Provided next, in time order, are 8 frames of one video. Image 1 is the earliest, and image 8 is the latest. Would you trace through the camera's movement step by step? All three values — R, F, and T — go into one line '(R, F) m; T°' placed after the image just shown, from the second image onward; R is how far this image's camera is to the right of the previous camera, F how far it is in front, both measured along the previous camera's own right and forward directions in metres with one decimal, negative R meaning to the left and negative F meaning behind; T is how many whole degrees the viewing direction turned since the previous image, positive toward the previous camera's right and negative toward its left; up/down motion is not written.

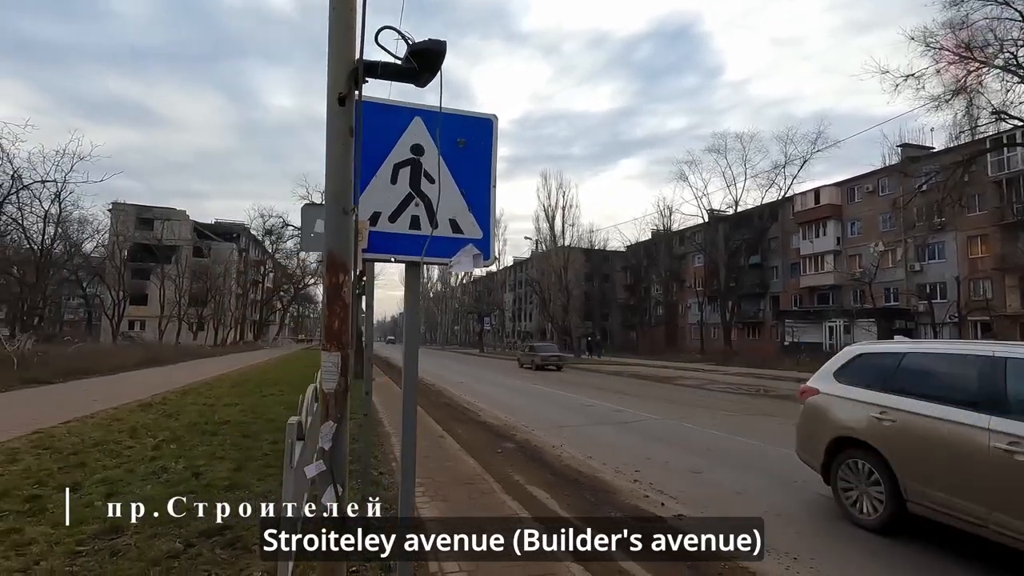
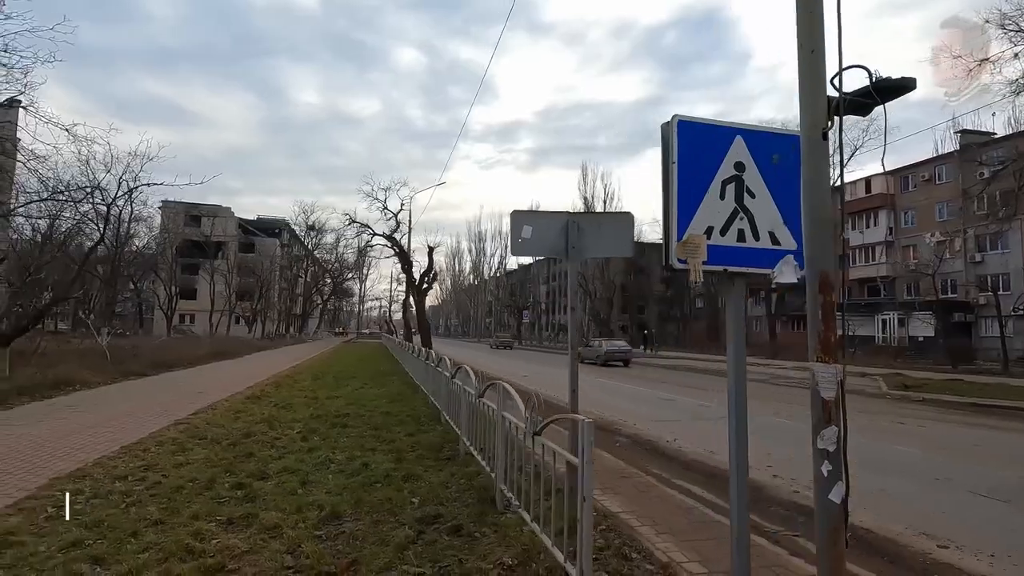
(-1.4, -0.2) m; -3°
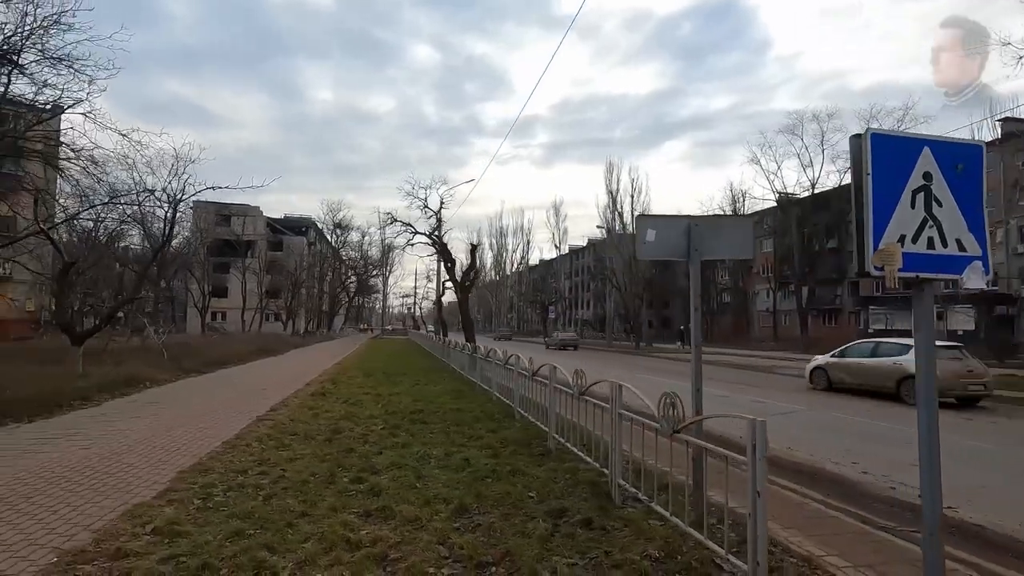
(-0.9, -0.2) m; -2°
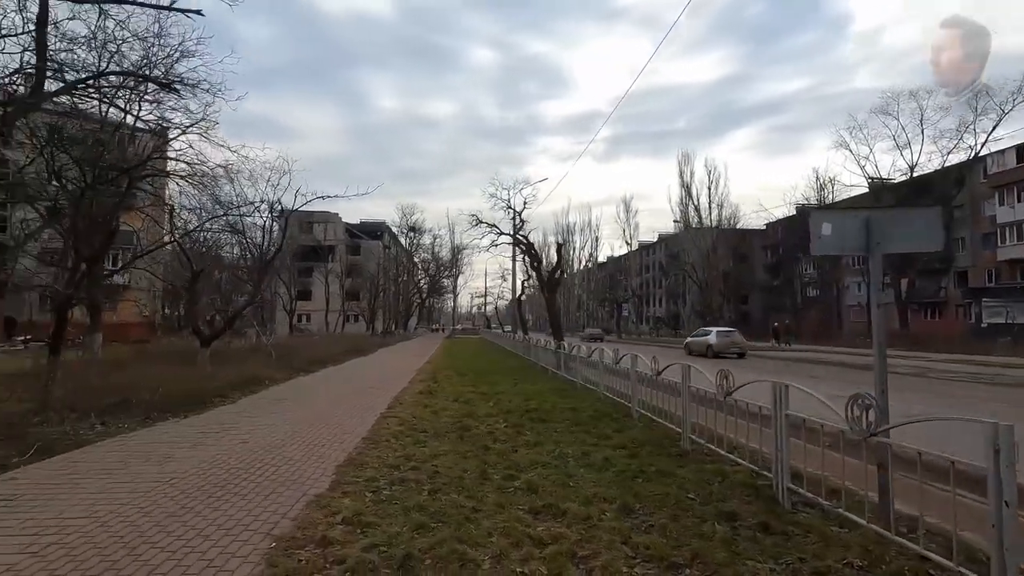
(-0.8, -0.1) m; -7°
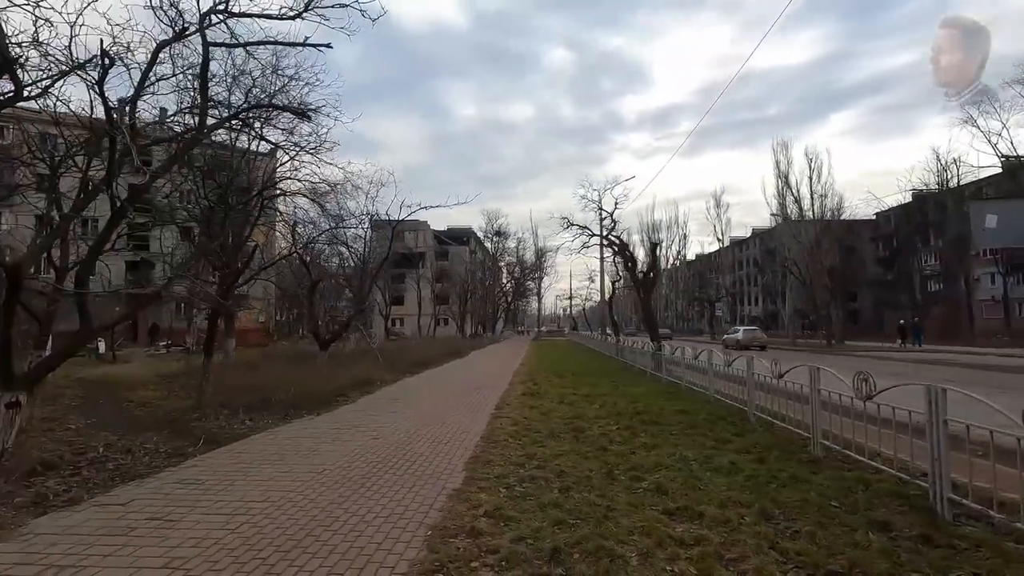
(-0.4, -0.2) m; -9°
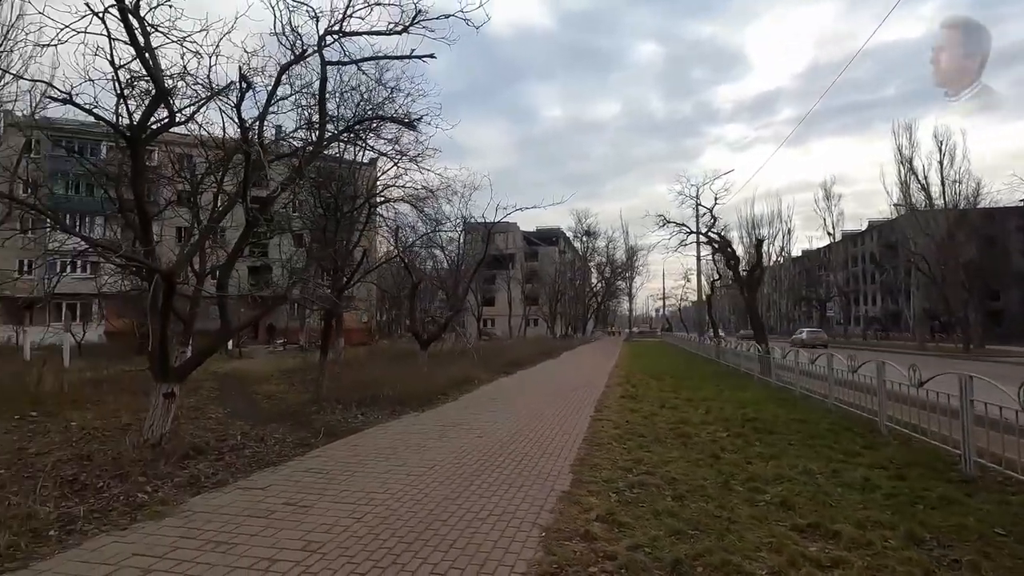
(-0.2, 0.0) m; -9°
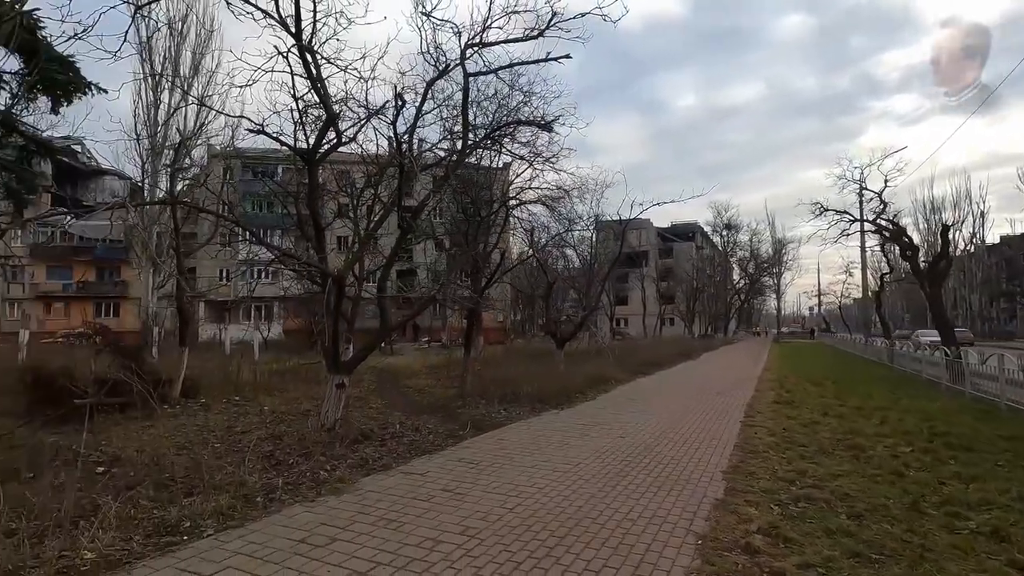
(-0.1, 0.0) m; -14°
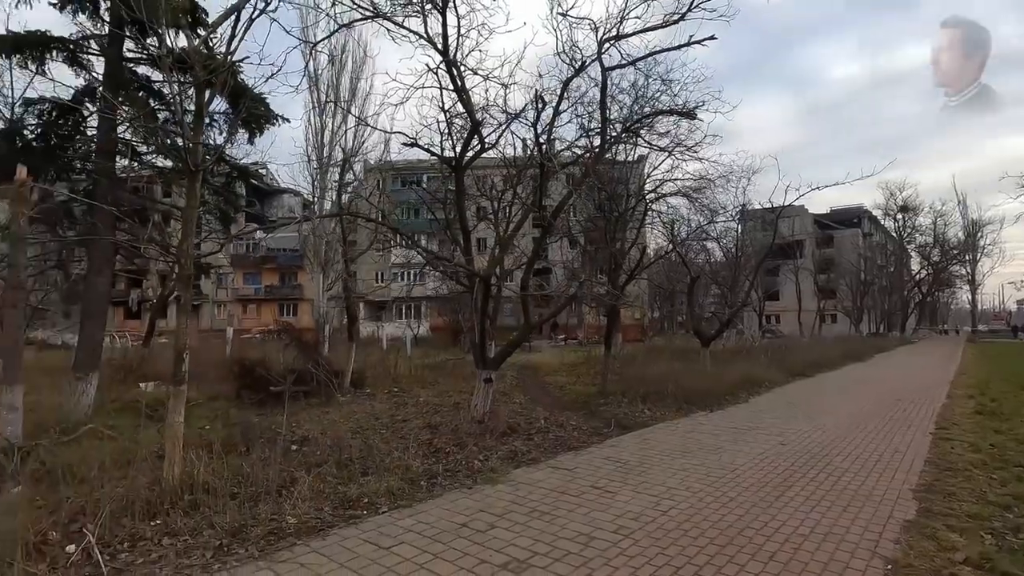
(-0.1, 0.0) m; -14°
